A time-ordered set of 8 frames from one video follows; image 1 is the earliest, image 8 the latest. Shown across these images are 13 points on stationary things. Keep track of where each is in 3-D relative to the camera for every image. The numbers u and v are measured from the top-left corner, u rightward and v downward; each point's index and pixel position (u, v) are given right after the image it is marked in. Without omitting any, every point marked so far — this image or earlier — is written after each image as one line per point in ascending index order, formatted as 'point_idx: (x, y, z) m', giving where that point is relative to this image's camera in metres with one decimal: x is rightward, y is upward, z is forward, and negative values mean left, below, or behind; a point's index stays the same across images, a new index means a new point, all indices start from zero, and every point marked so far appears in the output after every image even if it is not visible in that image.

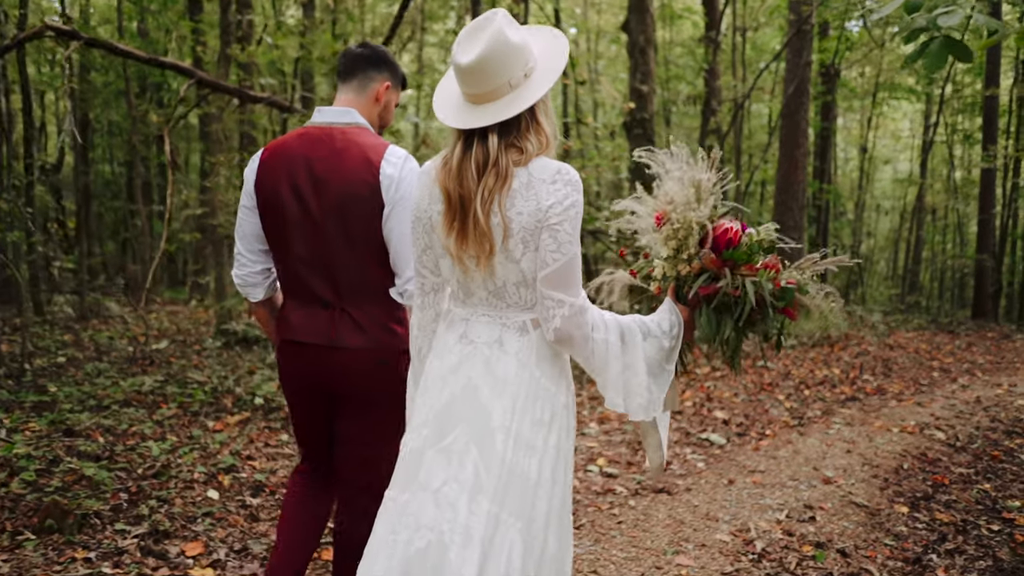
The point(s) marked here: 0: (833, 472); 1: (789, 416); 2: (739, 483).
0: (+2.4, -1.4, +5.9) m
1: (+2.7, -1.3, +7.5) m
2: (+1.7, -1.5, +5.7) m
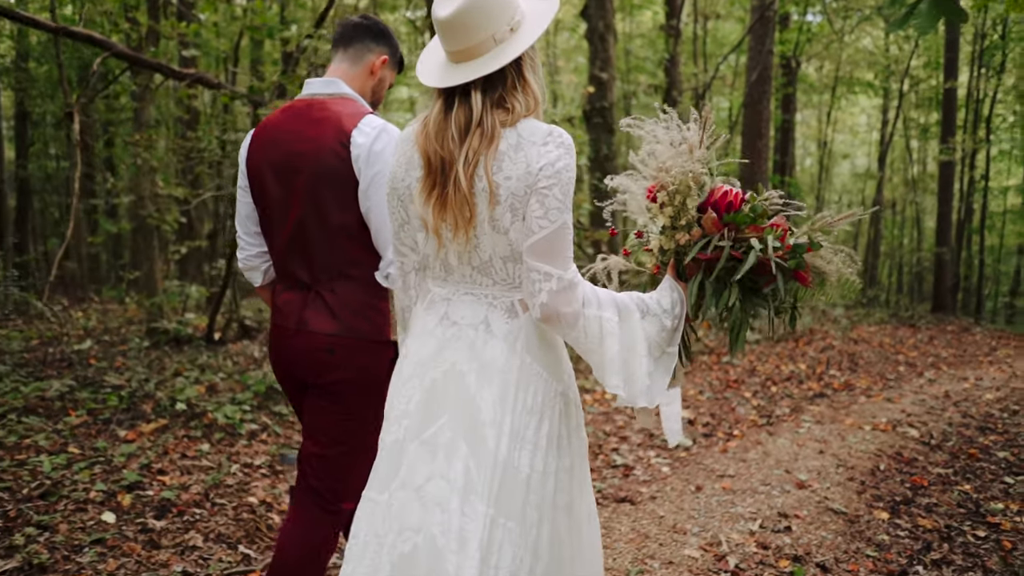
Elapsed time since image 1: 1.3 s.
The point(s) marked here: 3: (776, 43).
0: (+2.1, -1.4, +5.5) m
1: (+2.3, -1.2, +7.2) m
2: (+1.3, -1.4, +5.3) m
3: (+5.7, +5.3, +16.9) m
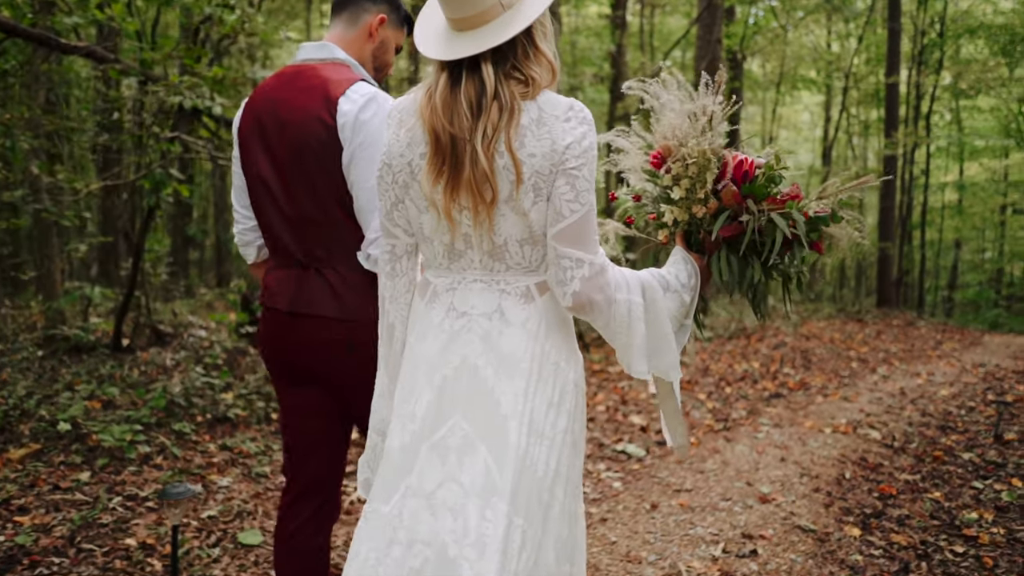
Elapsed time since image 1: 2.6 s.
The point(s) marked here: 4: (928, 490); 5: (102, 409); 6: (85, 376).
0: (+1.7, -1.3, +5.1) m
1: (+1.8, -1.1, +6.8) m
2: (+0.9, -1.4, +4.9) m
3: (+4.5, +5.4, +16.7) m
4: (+2.7, -1.3, +5.0) m
5: (-2.9, -0.9, +5.5) m
6: (-3.3, -0.7, +6.1) m
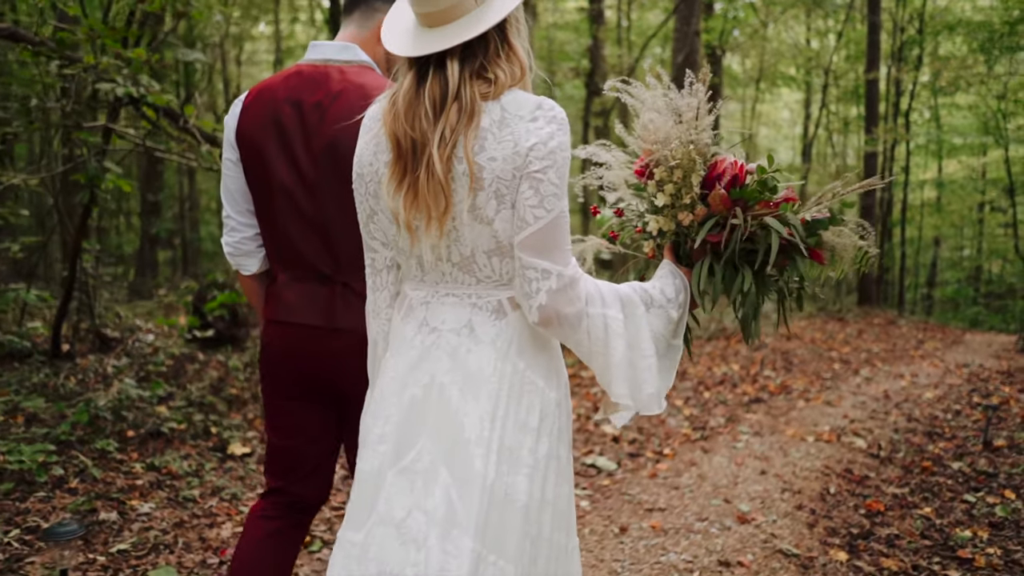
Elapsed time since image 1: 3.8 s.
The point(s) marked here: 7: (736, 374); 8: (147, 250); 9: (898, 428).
0: (+1.5, -1.3, +4.8) m
1: (+1.5, -1.1, +6.5) m
2: (+0.7, -1.4, +4.5) m
3: (+4.0, +5.4, +16.4) m
4: (+2.4, -1.3, +4.7) m
5: (-3.1, -0.9, +5.1) m
6: (-3.6, -0.7, +5.6) m
7: (+2.4, -0.9, +8.4) m
8: (-7.3, +0.8, +15.6) m
9: (+3.2, -1.1, +6.4) m
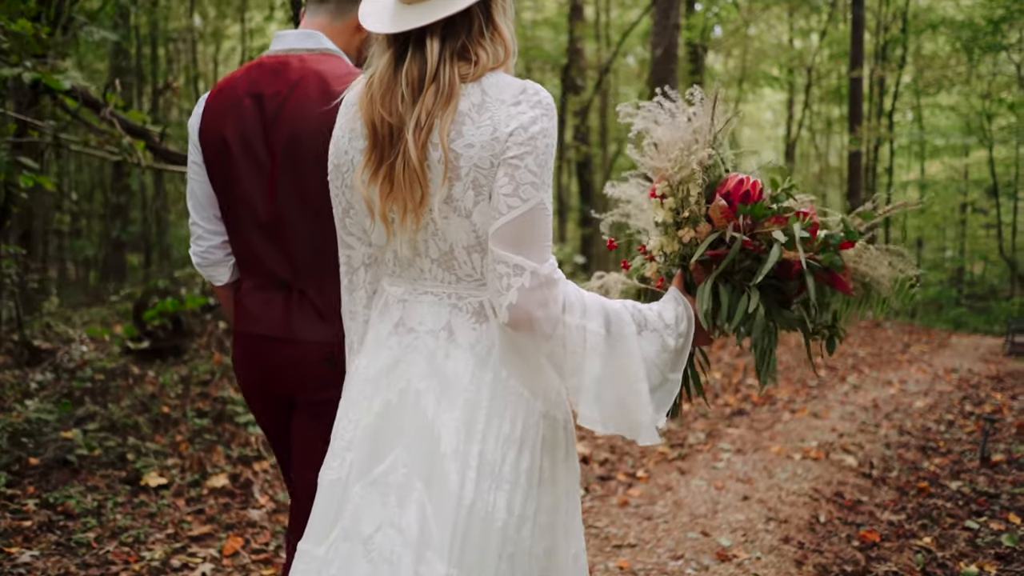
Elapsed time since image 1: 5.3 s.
0: (+1.2, -1.4, +4.4) m
1: (+1.2, -1.2, +6.1) m
2: (+0.5, -1.4, +4.1) m
3: (+3.5, +5.3, +16.0) m
4: (+2.2, -1.3, +4.2) m
5: (-3.4, -0.9, +4.5) m
6: (-3.8, -0.8, +5.1) m
7: (+2.1, -1.0, +8.0) m
8: (-7.8, +0.7, +15.0) m
9: (+2.9, -1.2, +6.0) m
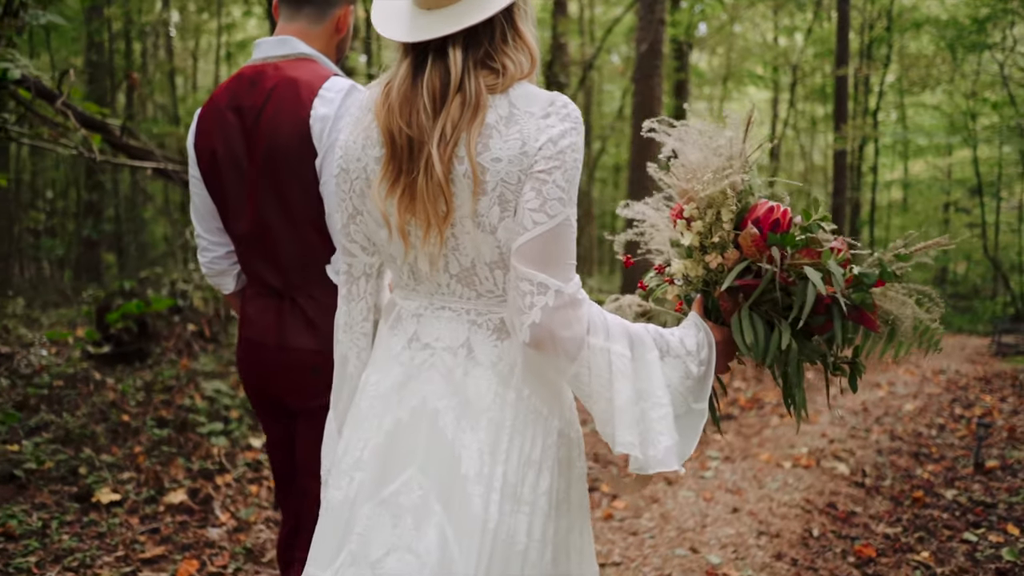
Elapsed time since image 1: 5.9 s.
0: (+1.1, -1.4, +4.2) m
1: (+1.1, -1.2, +5.9) m
2: (+0.4, -1.4, +3.9) m
3: (+3.2, +5.3, +15.9) m
4: (+2.1, -1.3, +4.1) m
5: (-3.5, -0.9, +4.3) m
6: (-3.9, -0.8, +4.8) m
7: (+1.9, -1.0, +7.8) m
8: (-8.1, +0.7, +14.6) m
9: (+2.8, -1.2, +5.8) m
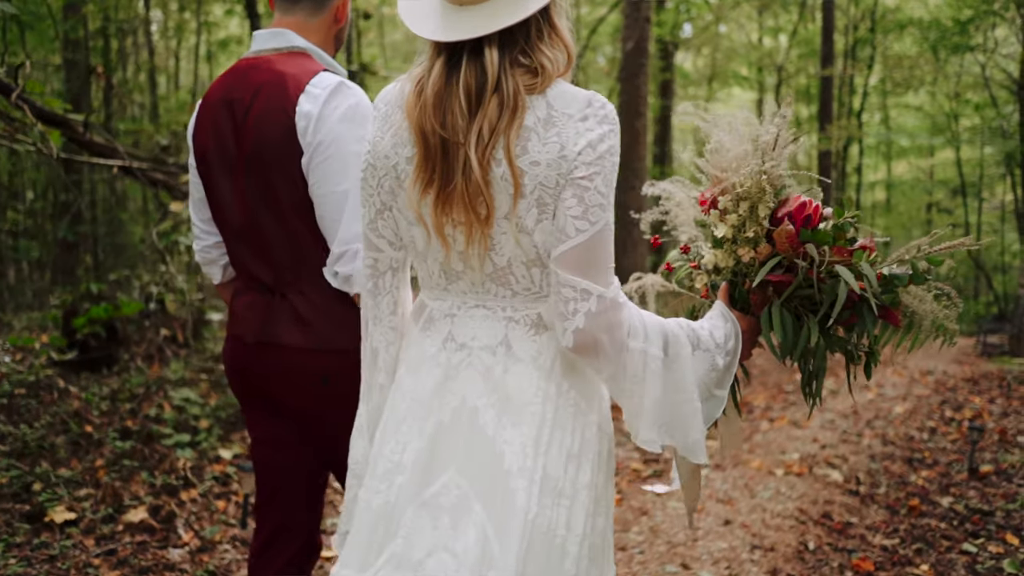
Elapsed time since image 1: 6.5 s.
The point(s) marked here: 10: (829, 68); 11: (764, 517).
0: (+1.0, -1.4, +4.0) m
1: (+0.9, -1.2, +5.7) m
2: (+0.3, -1.4, +3.7) m
3: (+2.8, +5.3, +15.8) m
4: (+2.0, -1.4, +3.9) m
5: (-3.6, -1.0, +4.0) m
6: (-4.0, -0.8, +4.5) m
7: (+1.8, -1.0, +7.6) m
8: (-8.4, +0.6, +14.3) m
9: (+2.6, -1.2, +5.7) m
10: (+6.8, +4.8, +16.7) m
11: (+1.5, -1.3, +4.6) m
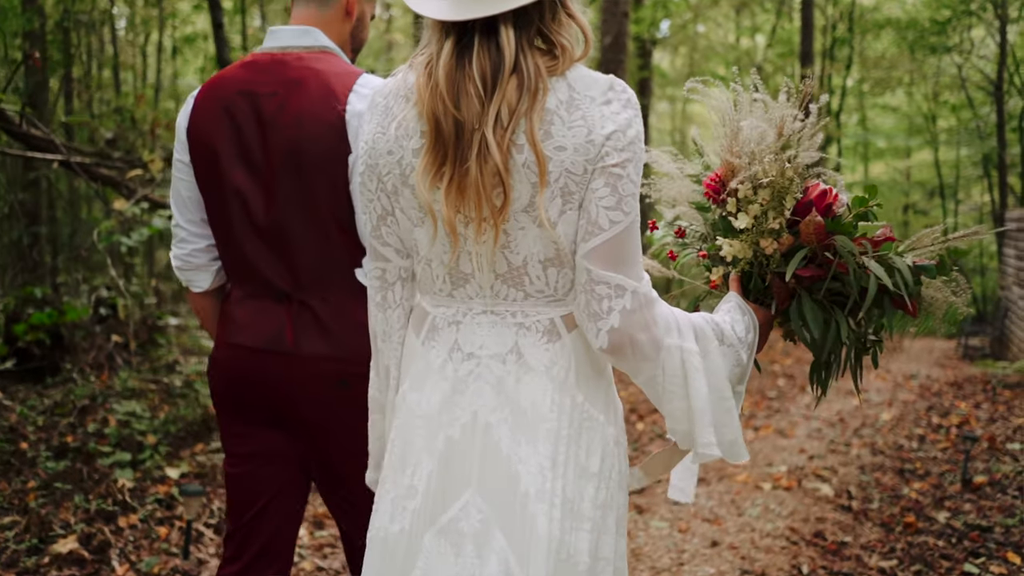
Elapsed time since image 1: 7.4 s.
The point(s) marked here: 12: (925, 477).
0: (+0.9, -1.4, +3.8) m
1: (+0.8, -1.2, +5.4) m
2: (+0.2, -1.5, +3.4) m
3: (+2.4, +5.3, +15.6) m
4: (+1.9, -1.4, +3.7) m
5: (-3.7, -1.0, +3.6) m
6: (-4.2, -0.8, +4.2) m
7: (+1.5, -1.0, +7.4) m
8: (-8.8, +0.6, +13.8) m
9: (+2.5, -1.2, +5.4) m
10: (+6.3, +4.7, +16.6) m
11: (+1.3, -1.3, +4.4) m
12: (+2.8, -1.3, +5.2) m
